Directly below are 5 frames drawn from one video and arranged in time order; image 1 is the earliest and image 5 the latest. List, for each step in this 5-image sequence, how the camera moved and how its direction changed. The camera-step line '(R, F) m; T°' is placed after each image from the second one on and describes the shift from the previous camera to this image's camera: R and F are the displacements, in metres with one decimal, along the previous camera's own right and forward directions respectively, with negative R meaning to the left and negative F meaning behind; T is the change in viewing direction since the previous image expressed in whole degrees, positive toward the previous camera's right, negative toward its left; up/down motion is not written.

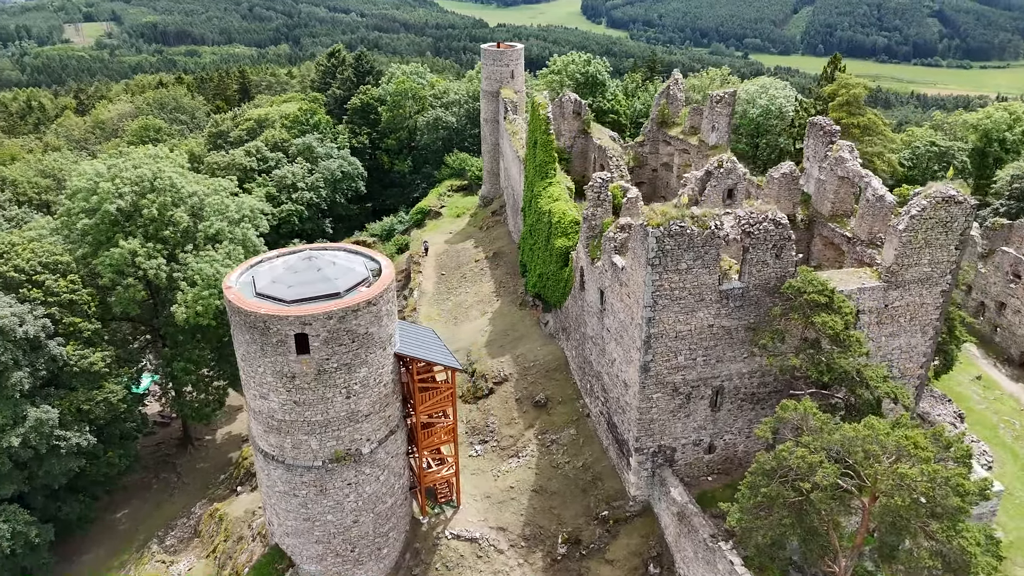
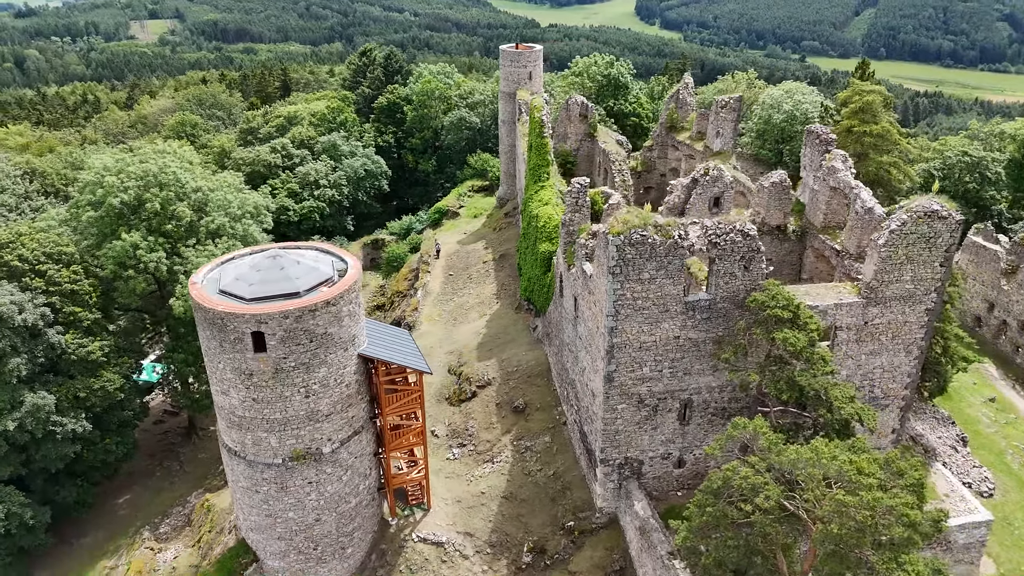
(+1.6, +0.2) m; -3°
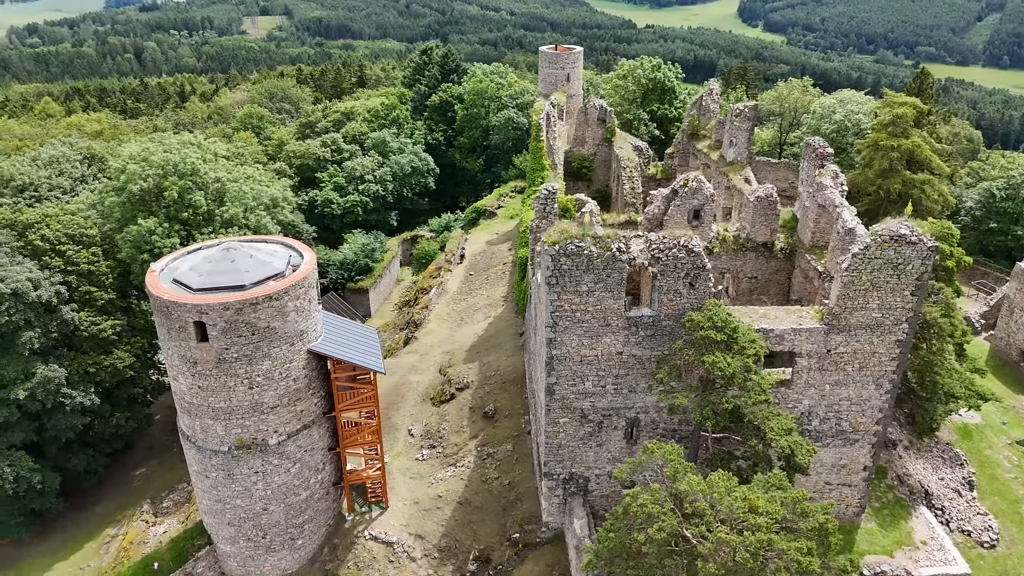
(+2.6, +0.3) m; -6°
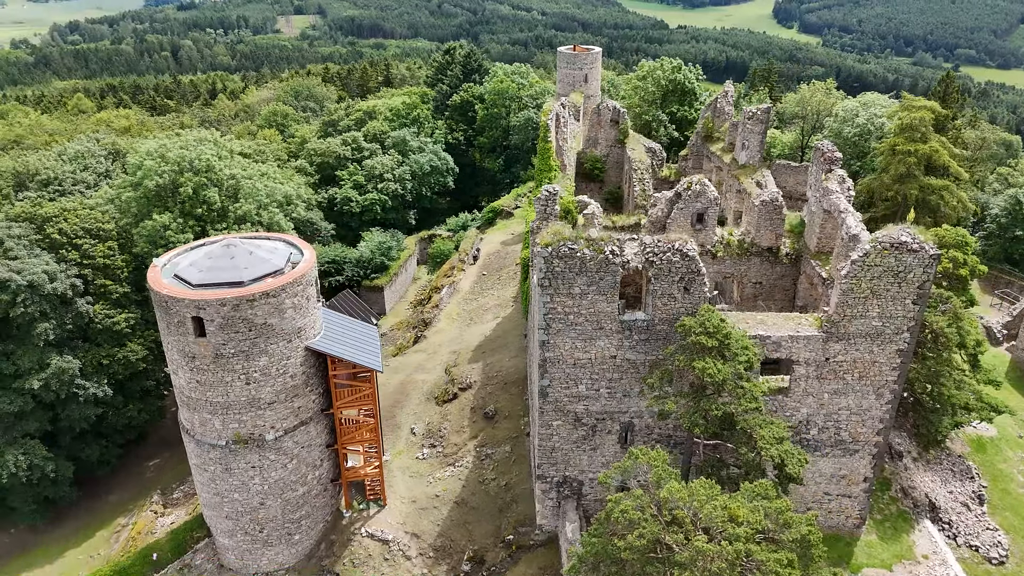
(+0.6, 0.0) m; -2°
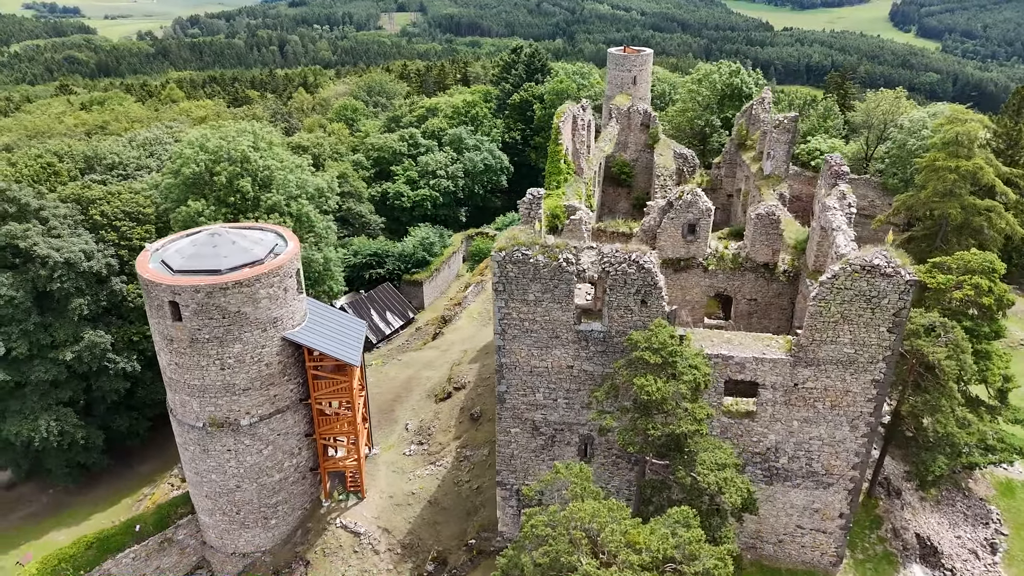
(+2.2, +0.3) m; -6°
